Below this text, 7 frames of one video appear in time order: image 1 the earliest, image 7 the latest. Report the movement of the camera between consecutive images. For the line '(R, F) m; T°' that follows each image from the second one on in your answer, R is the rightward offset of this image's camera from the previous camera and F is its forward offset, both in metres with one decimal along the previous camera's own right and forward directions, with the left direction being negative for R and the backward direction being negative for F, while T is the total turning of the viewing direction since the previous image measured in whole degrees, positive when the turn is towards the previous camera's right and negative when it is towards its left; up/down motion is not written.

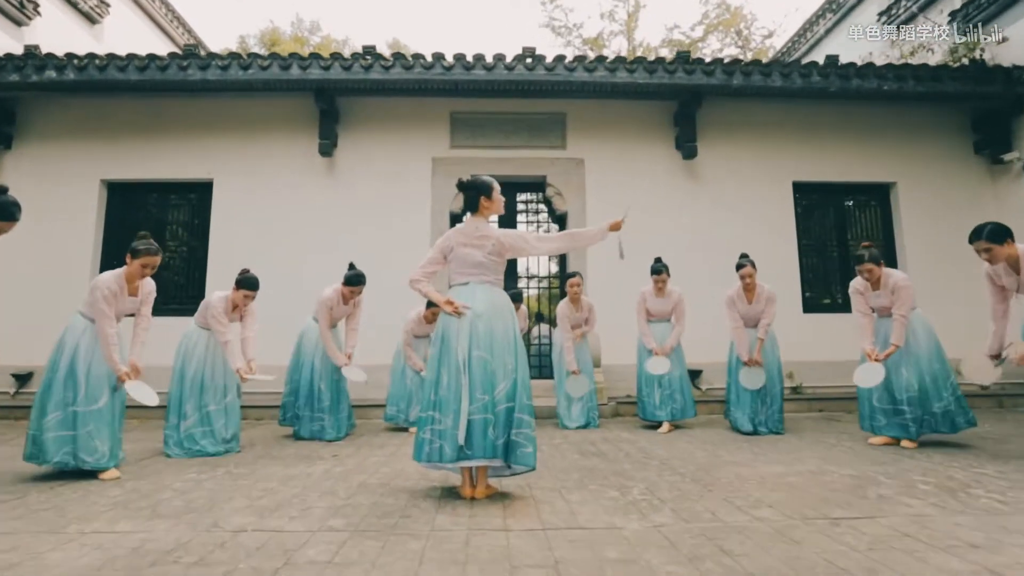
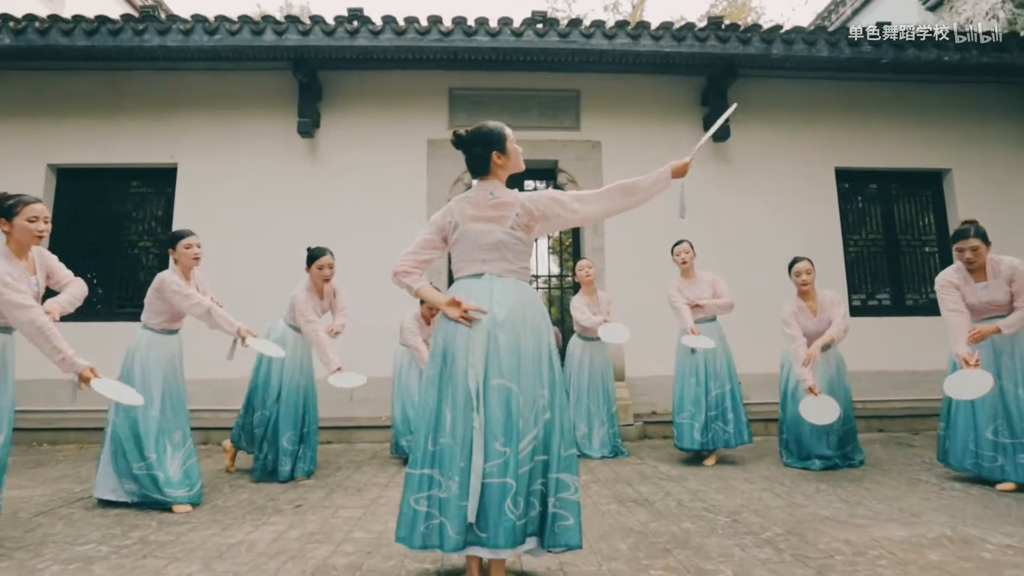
(-0.1, +0.9) m; 0°
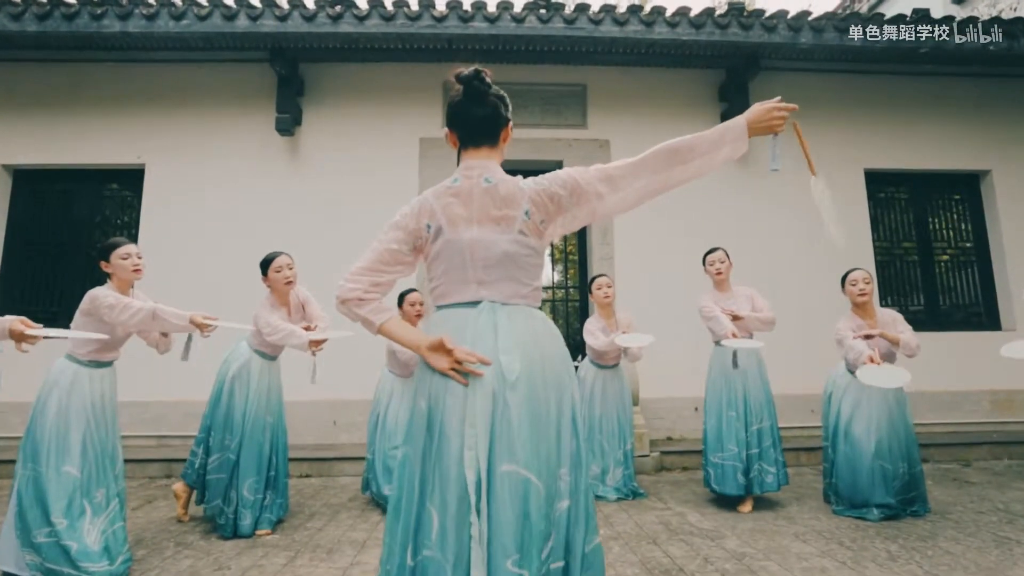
(0.0, +0.6) m; 0°
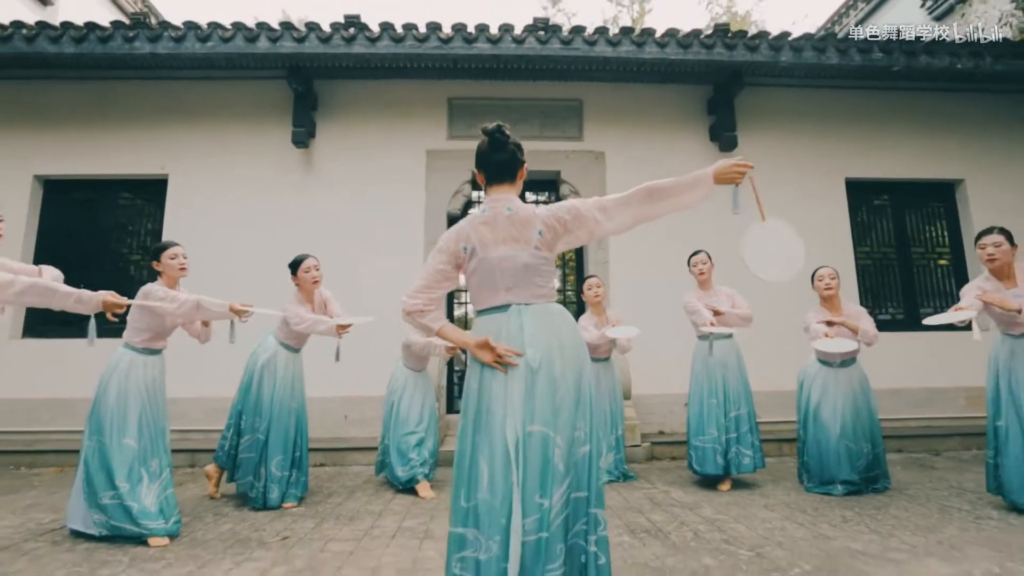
(0.0, -0.4) m; 0°
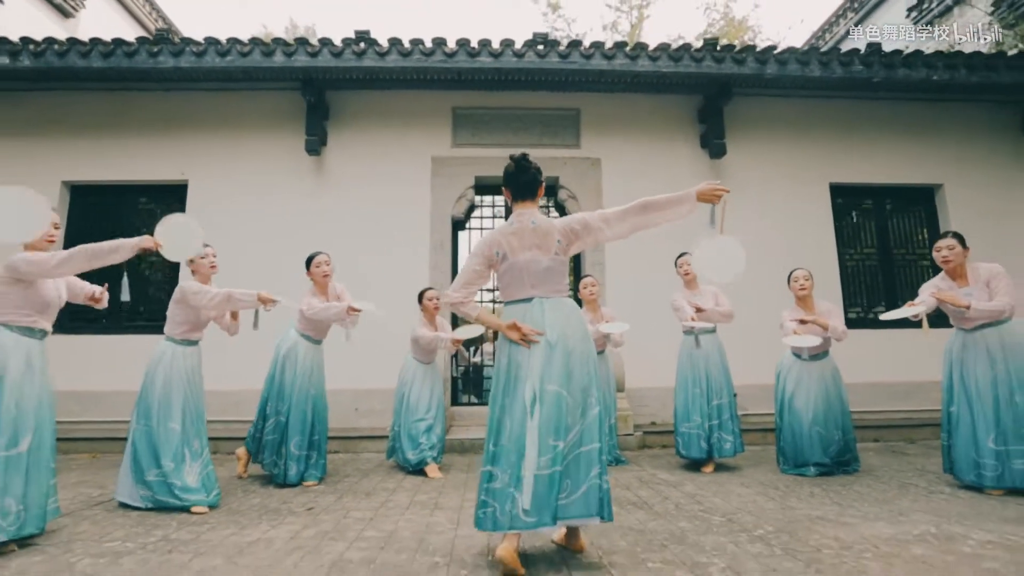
(0.0, -0.3) m; 0°
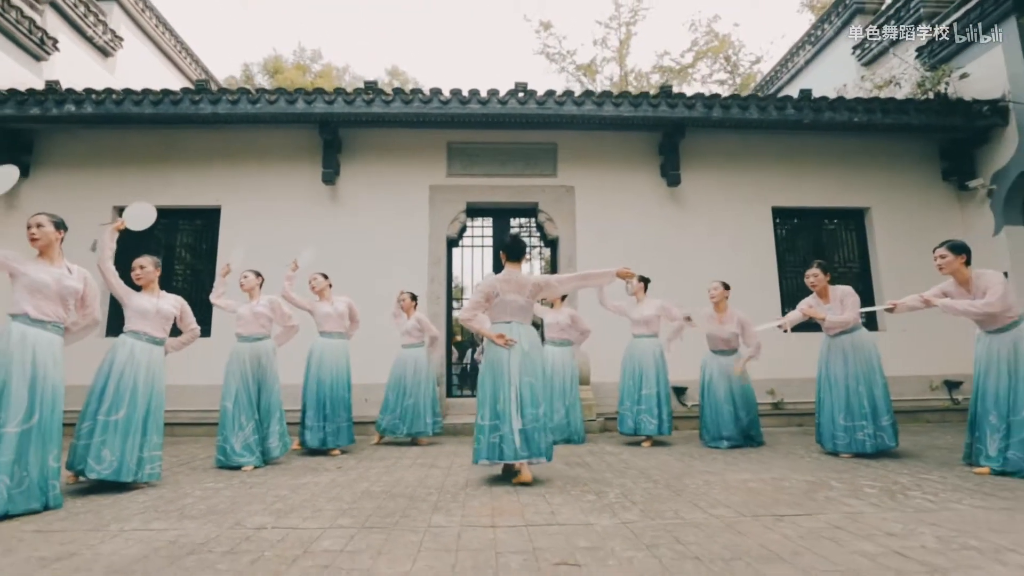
(+0.1, -1.1) m; 0°
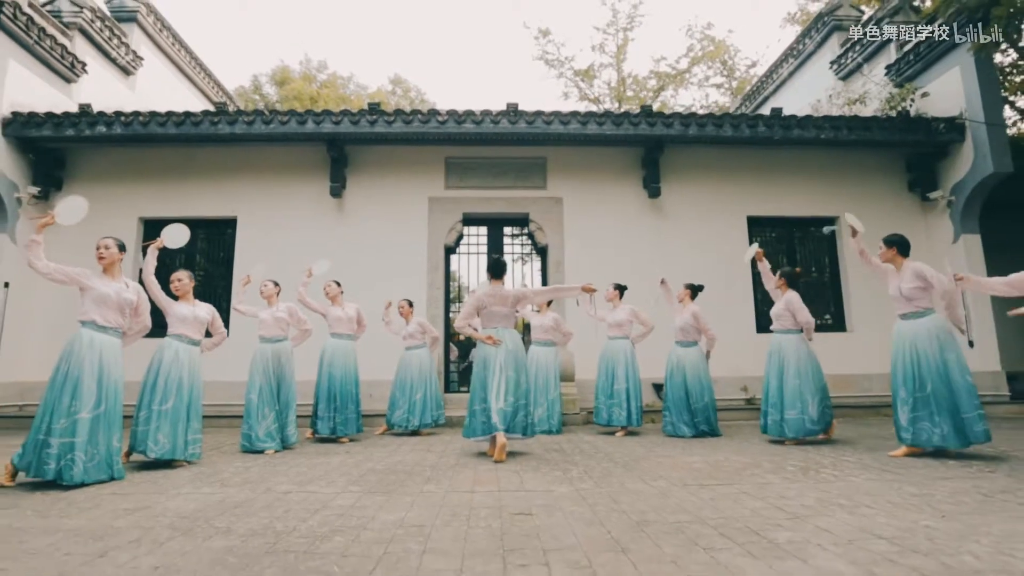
(+0.1, -0.6) m; 0°
